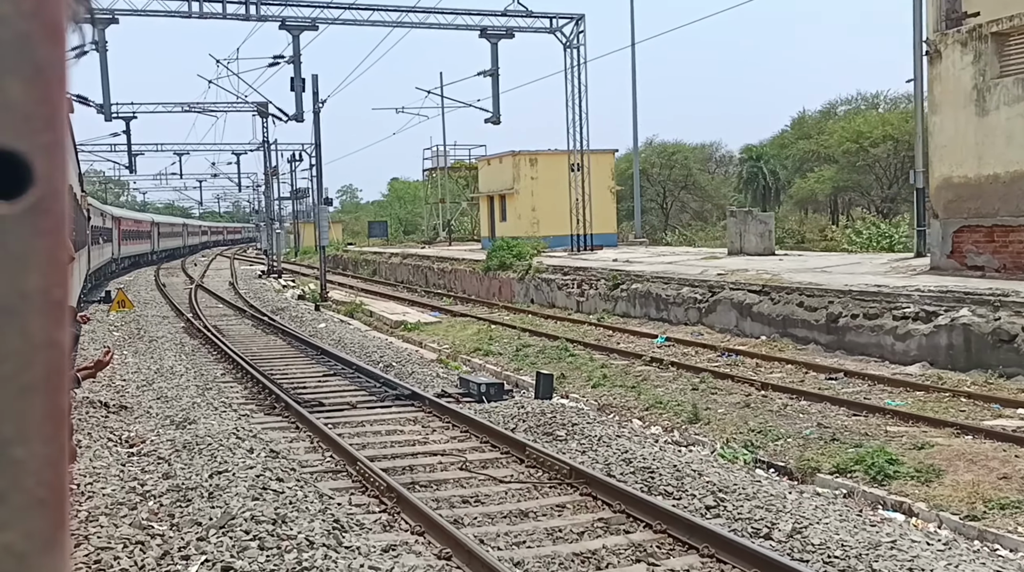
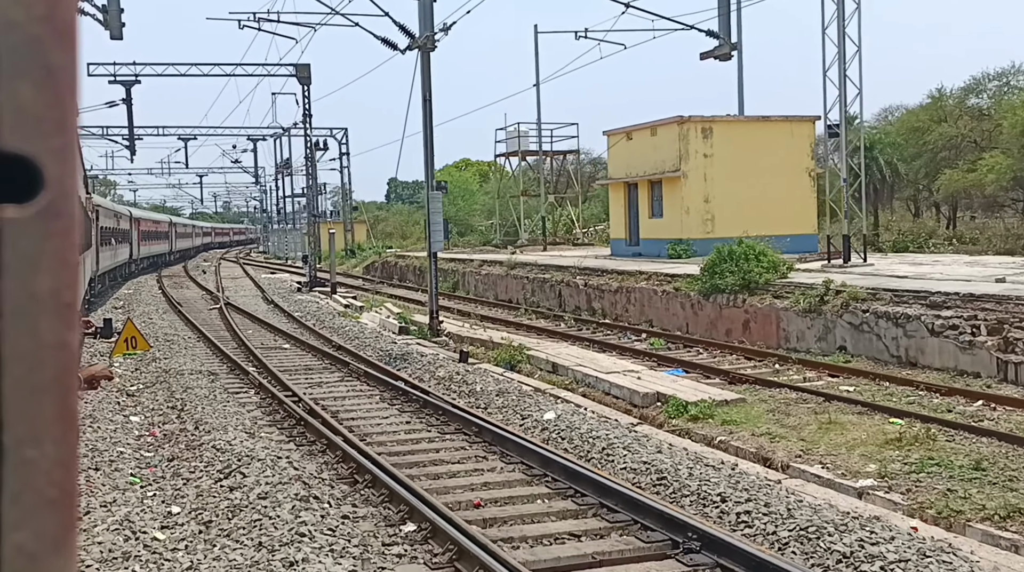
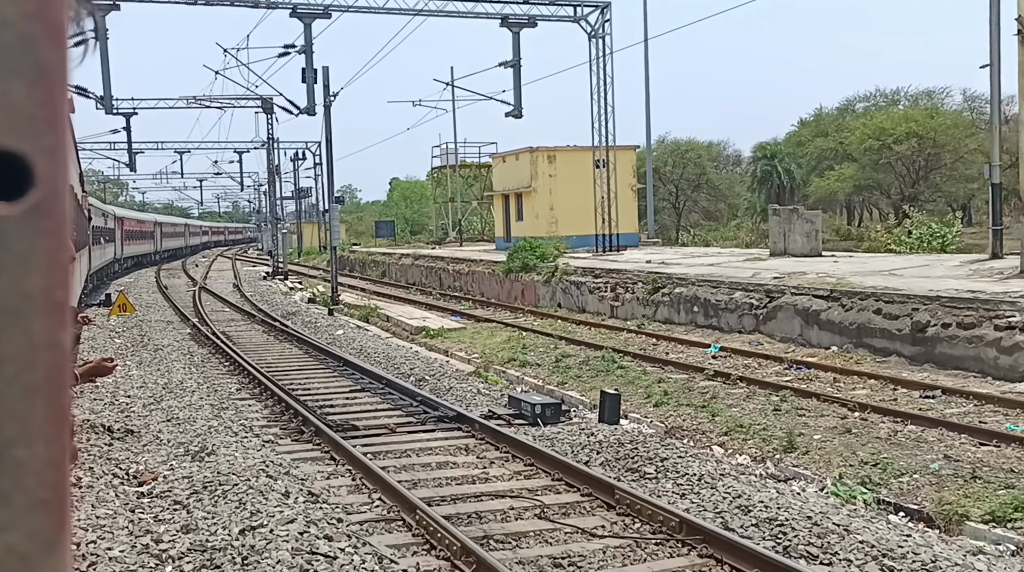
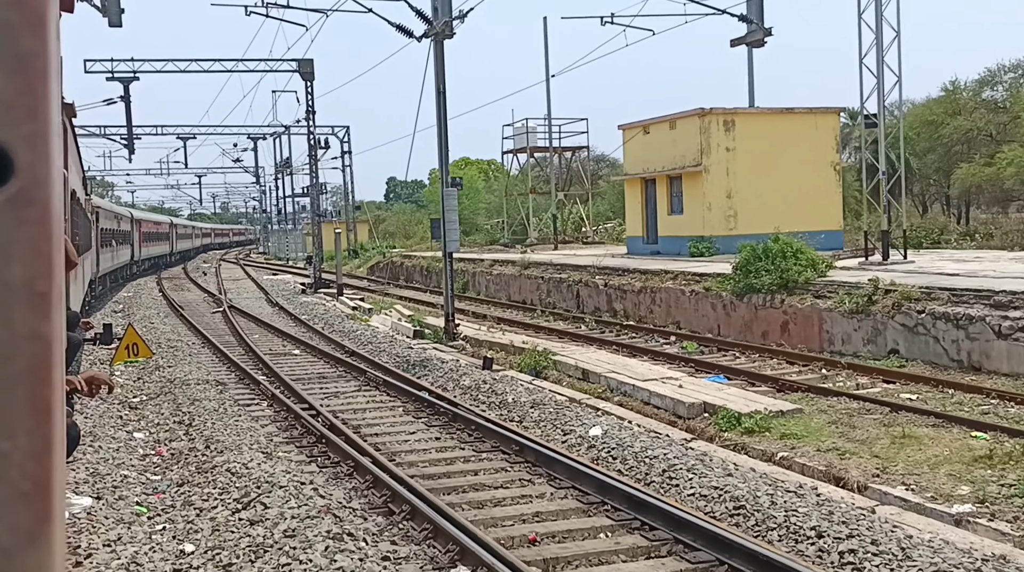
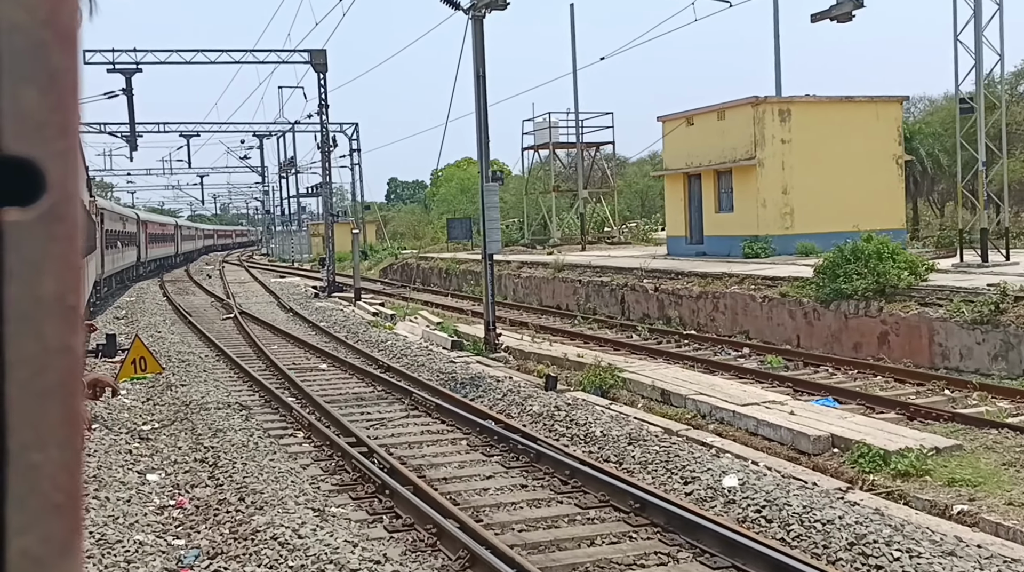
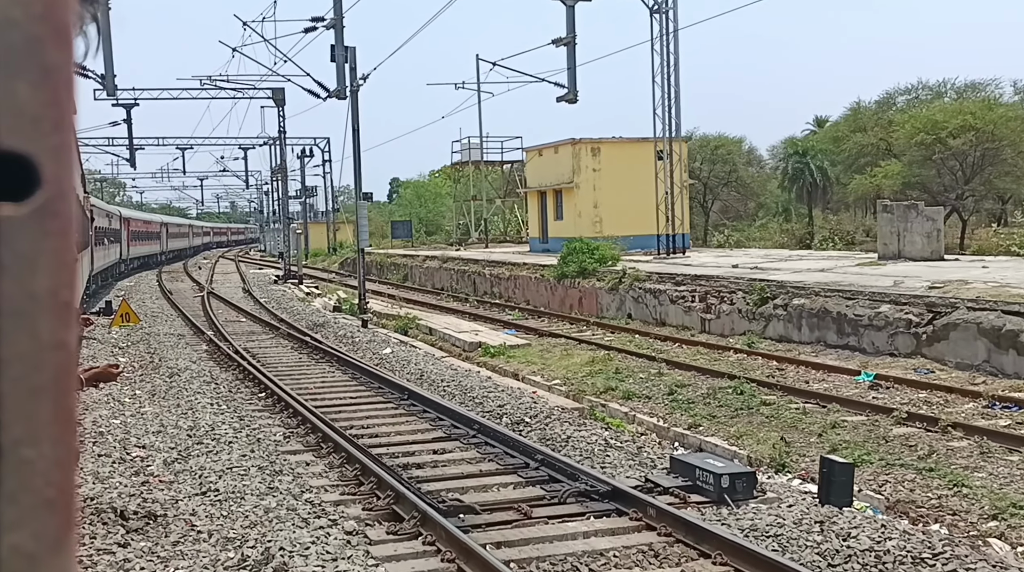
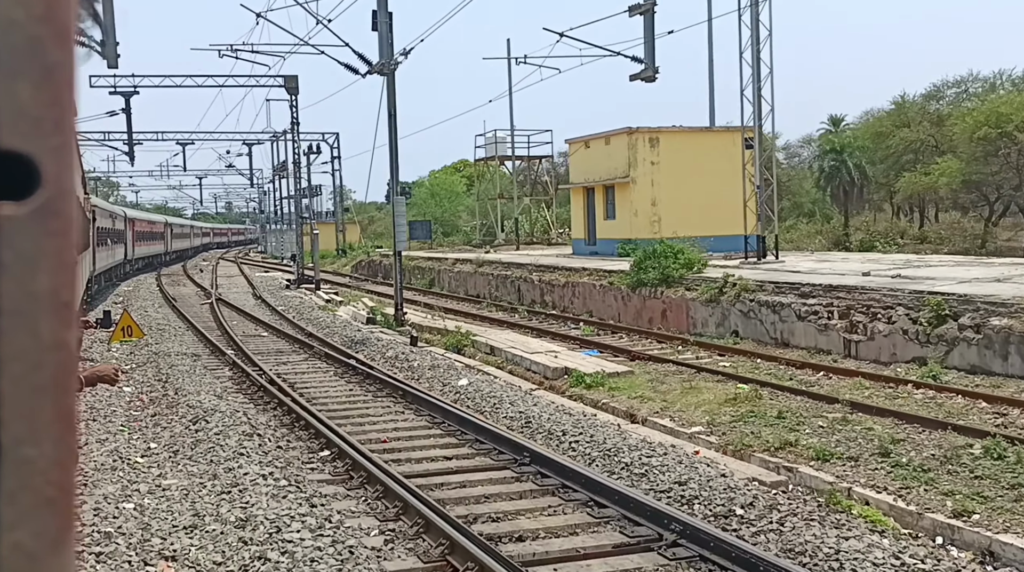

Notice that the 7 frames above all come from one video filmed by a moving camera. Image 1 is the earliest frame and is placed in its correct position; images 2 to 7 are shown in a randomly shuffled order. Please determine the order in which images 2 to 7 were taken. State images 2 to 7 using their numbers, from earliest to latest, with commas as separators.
3, 6, 7, 2, 4, 5
